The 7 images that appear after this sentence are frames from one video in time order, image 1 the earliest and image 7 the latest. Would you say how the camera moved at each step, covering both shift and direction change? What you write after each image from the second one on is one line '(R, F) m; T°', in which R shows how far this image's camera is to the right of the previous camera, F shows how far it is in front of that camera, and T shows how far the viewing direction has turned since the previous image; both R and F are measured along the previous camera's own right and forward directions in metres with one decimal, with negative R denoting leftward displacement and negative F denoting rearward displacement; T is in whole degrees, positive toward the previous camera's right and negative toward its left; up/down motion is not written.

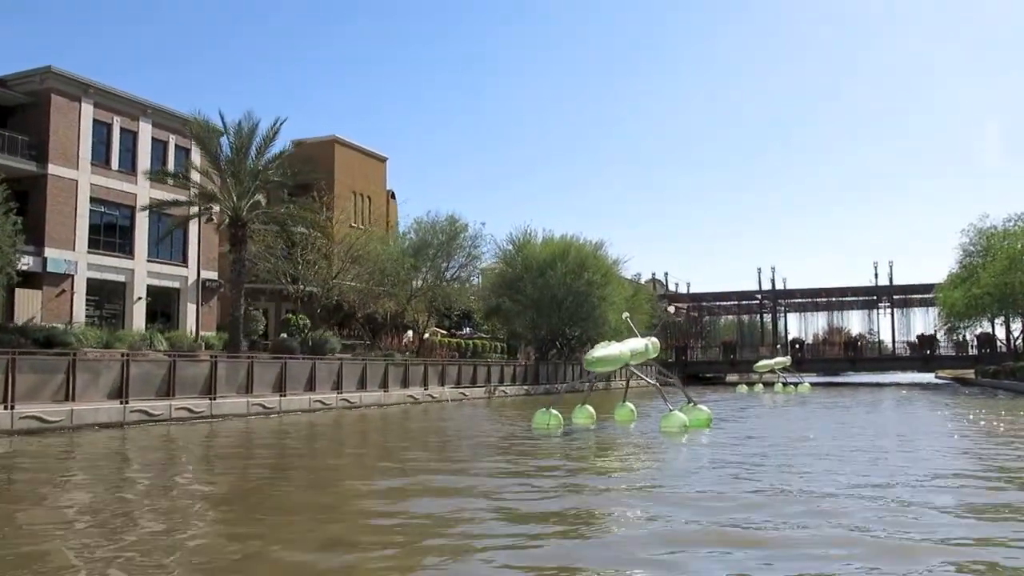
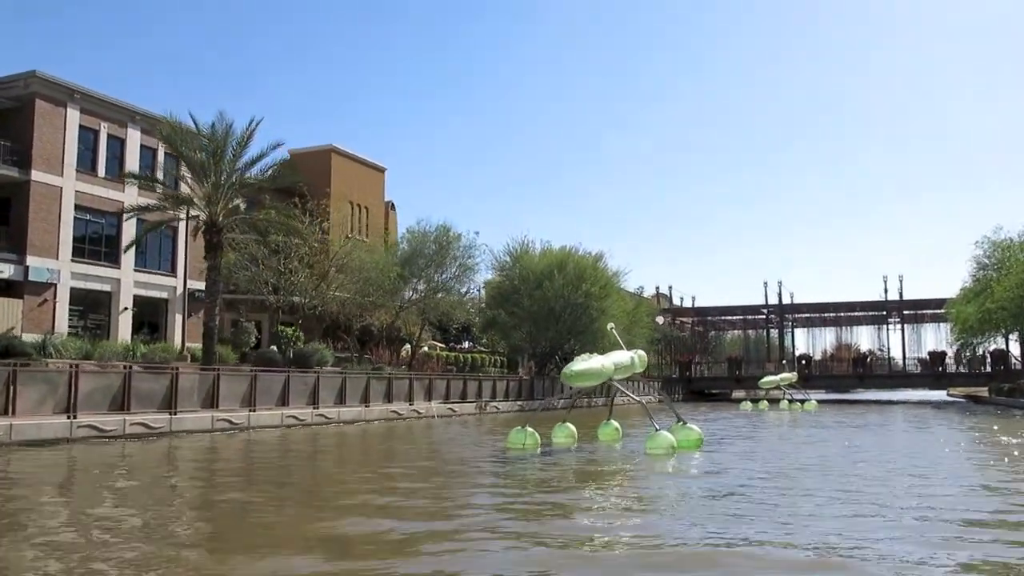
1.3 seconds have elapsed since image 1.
(+0.7, +1.5) m; -1°
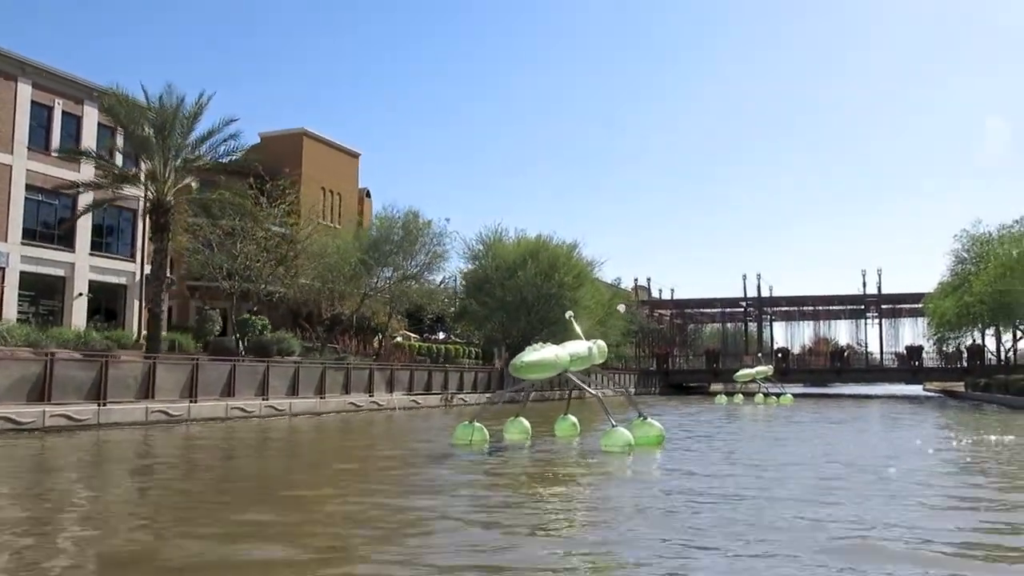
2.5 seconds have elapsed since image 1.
(+0.6, +1.3) m; +1°
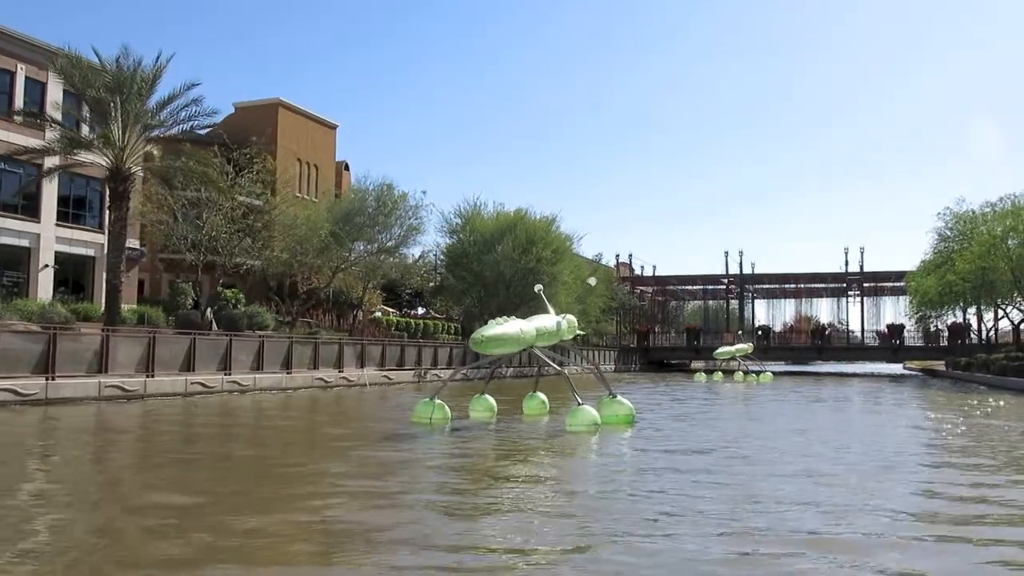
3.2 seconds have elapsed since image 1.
(+0.3, +0.8) m; +1°
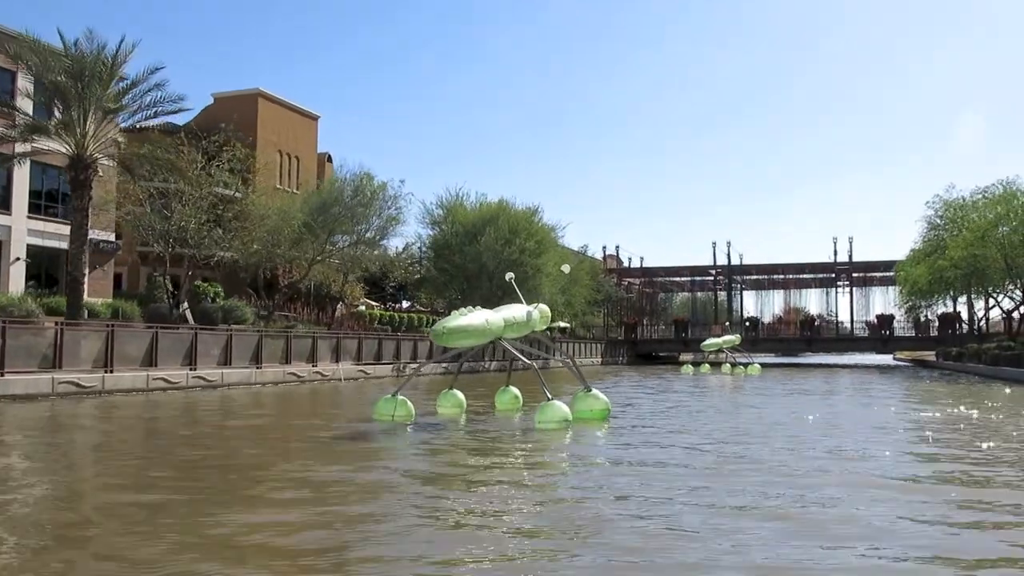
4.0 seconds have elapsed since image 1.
(+0.4, +0.9) m; +1°
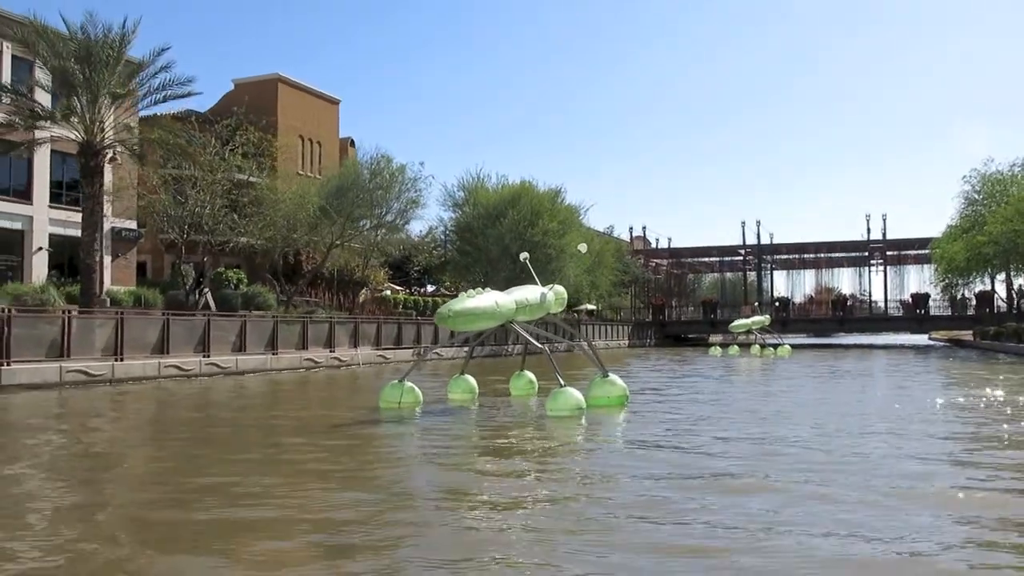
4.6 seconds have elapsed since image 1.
(+0.3, +0.8) m; -2°
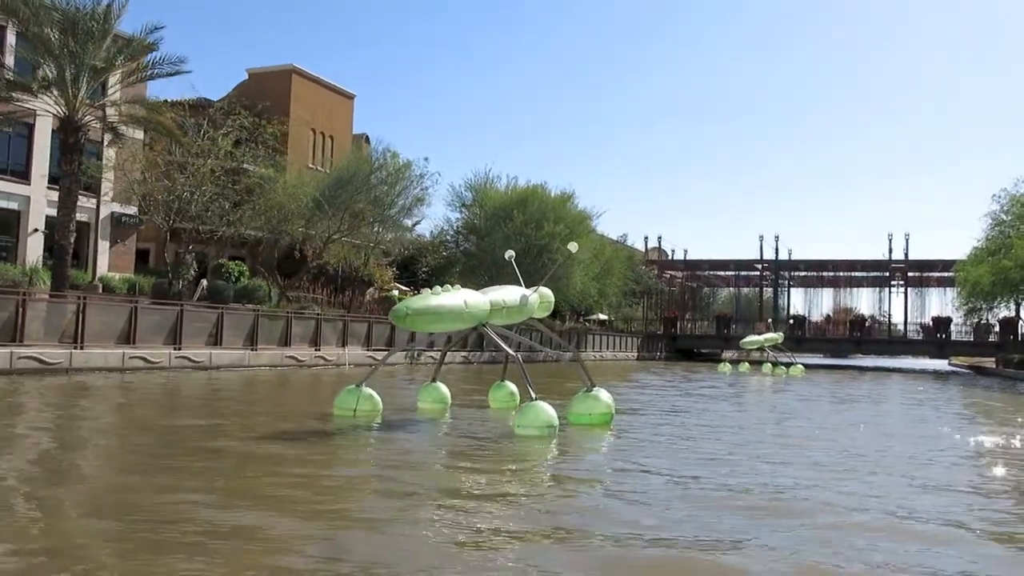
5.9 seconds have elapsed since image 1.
(+0.5, +1.5) m; -1°
